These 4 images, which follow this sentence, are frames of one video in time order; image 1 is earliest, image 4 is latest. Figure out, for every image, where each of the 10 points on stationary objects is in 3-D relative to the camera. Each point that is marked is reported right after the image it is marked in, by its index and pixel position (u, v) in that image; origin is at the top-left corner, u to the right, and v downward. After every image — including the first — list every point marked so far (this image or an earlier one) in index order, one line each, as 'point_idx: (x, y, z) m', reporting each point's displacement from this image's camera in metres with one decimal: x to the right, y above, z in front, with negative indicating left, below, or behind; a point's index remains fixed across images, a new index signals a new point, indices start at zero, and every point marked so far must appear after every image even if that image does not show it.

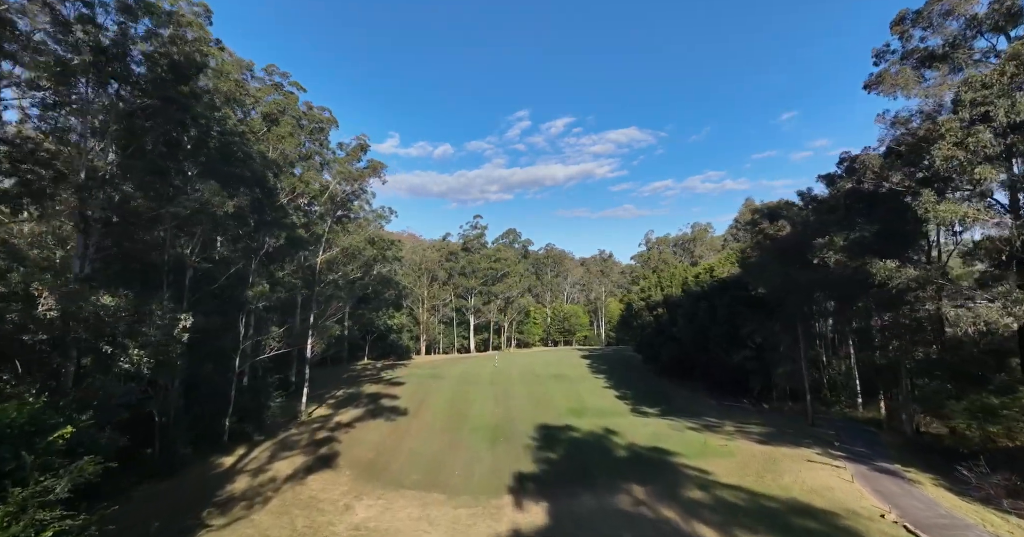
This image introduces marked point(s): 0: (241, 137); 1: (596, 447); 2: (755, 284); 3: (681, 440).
0: (-9.7, +4.7, +17.8) m
1: (+3.3, -7.1, +19.5) m
2: (+9.8, -0.6, +19.8) m
3: (+6.5, -6.7, +19.2) m
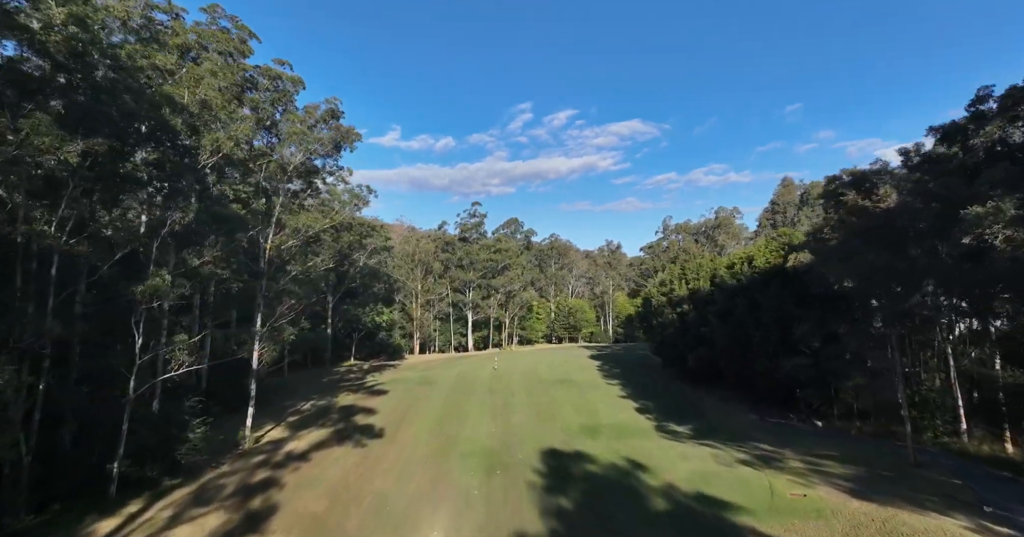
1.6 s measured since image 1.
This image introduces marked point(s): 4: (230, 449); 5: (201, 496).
0: (-9.8, +5.1, +13.0) m
1: (+3.3, -6.7, +14.8) m
2: (+9.8, -0.2, +14.9) m
3: (+6.5, -6.3, +14.5) m
4: (-9.6, -6.1, +16.9) m
5: (-8.2, -6.0, +13.1) m
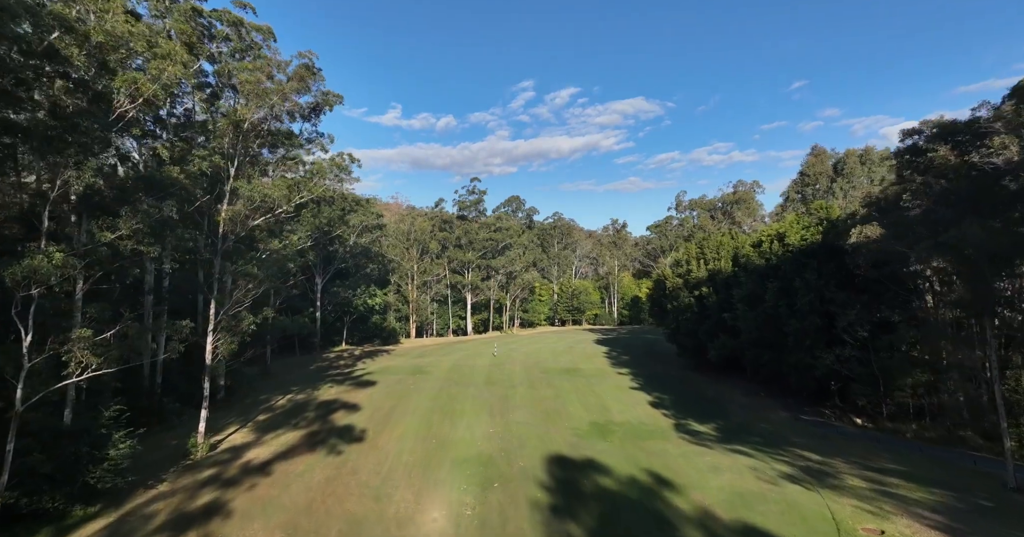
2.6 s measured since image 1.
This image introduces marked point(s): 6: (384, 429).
0: (-9.8, +5.6, +9.9) m
1: (+3.3, -6.1, +12.1) m
2: (+9.8, +0.3, +11.9) m
3: (+6.5, -5.7, +11.7) m
4: (-9.6, -5.5, +14.2) m
5: (-8.2, -5.5, +10.4) m
6: (-4.9, -6.1, +19.1) m
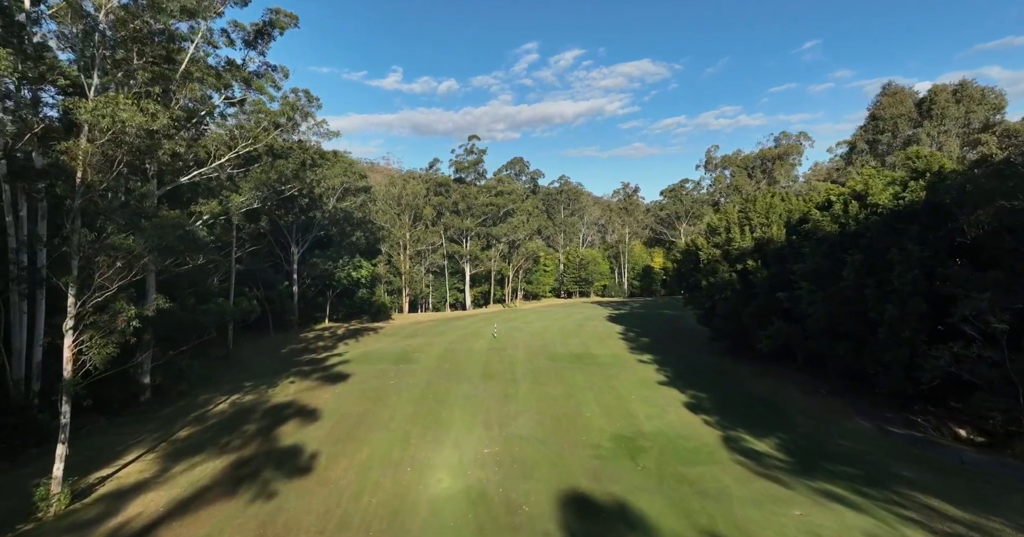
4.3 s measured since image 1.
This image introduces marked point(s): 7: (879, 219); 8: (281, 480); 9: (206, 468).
0: (-9.8, +5.9, +4.4) m
1: (+3.3, -5.7, +7.3) m
2: (+9.8, +0.8, +6.7) m
3: (+6.5, -5.3, +7.0) m
4: (-9.6, -4.9, +9.5) m
5: (-8.2, -5.1, +5.7) m
6: (-4.9, -5.2, +14.4) m
7: (+12.1, +1.6, +16.2) m
8: (-5.8, -5.3, +12.6) m
9: (-7.8, -5.1, +12.7) m
